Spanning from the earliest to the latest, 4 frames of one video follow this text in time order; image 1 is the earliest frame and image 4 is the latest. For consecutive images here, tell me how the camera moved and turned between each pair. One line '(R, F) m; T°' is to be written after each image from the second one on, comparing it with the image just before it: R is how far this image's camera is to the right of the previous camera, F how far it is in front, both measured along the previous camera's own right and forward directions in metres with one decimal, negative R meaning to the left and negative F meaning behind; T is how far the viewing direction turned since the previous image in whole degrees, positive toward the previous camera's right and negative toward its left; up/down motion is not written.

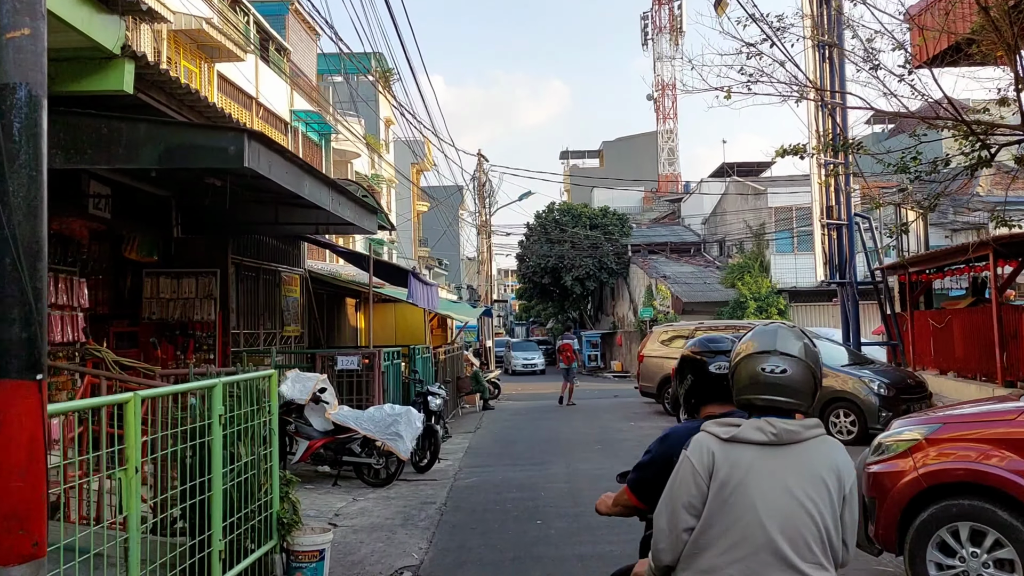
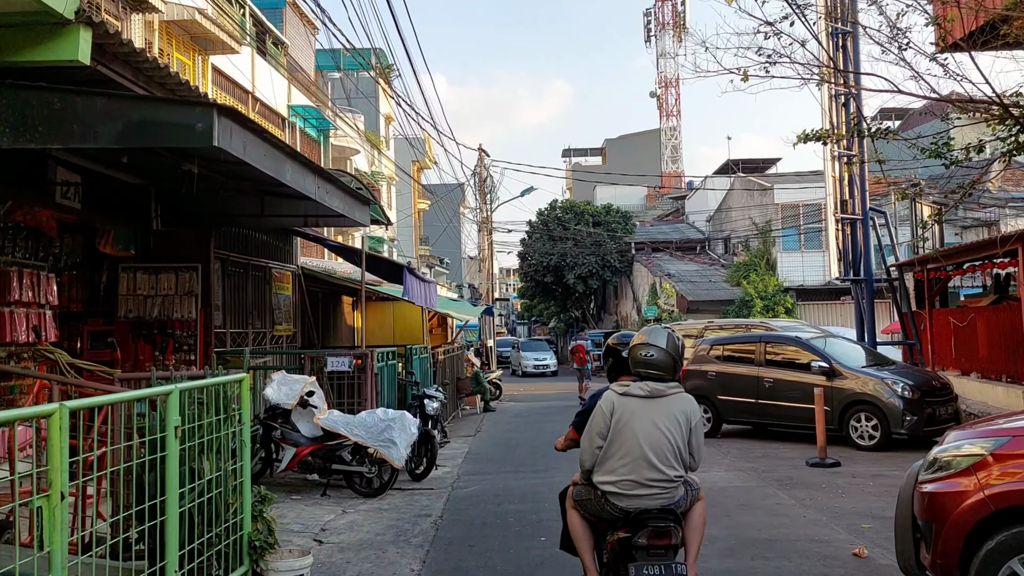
(0.0, +0.6) m; 0°
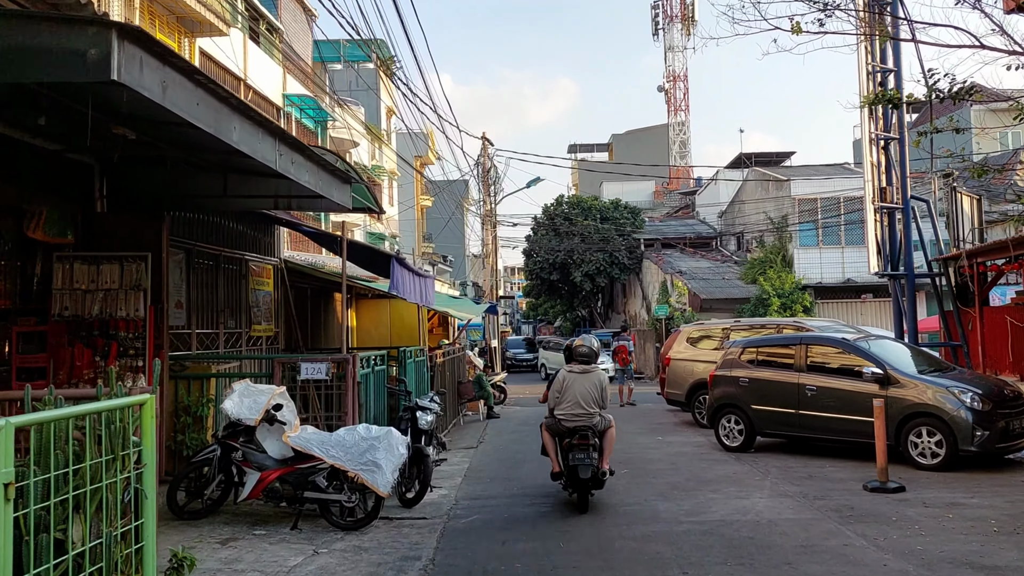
(0.0, +1.3) m; 0°
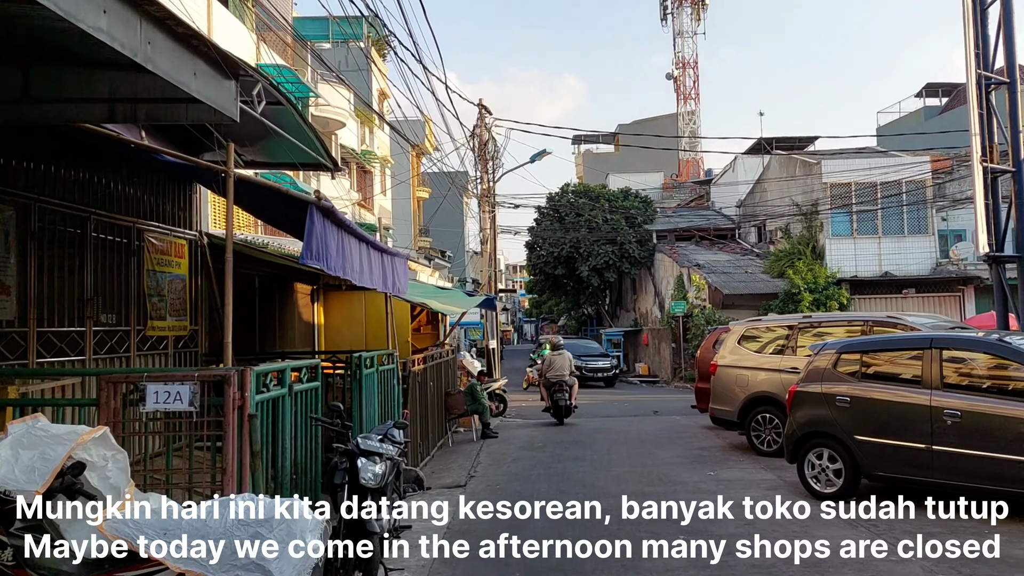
(0.0, +3.0) m; 0°
